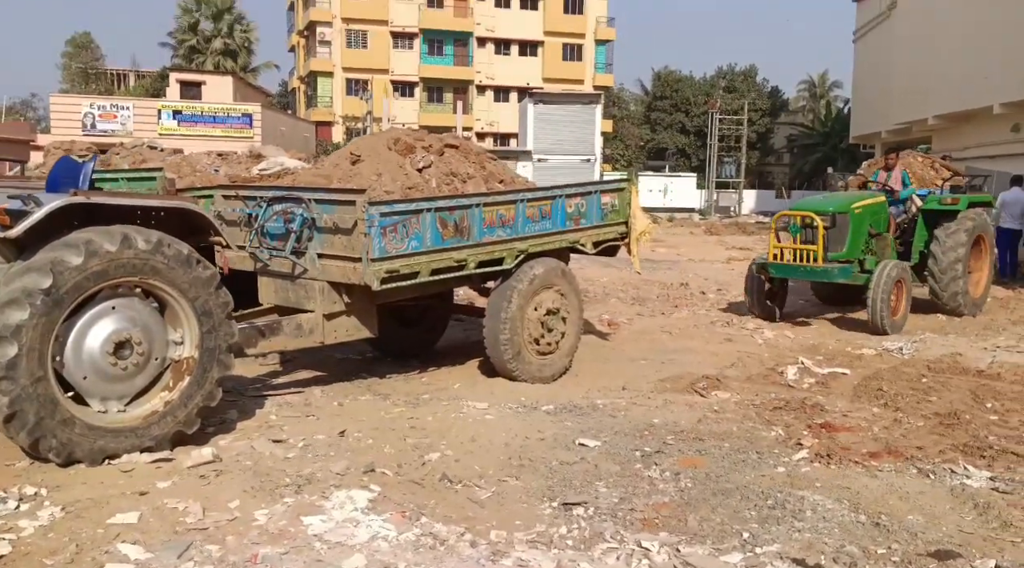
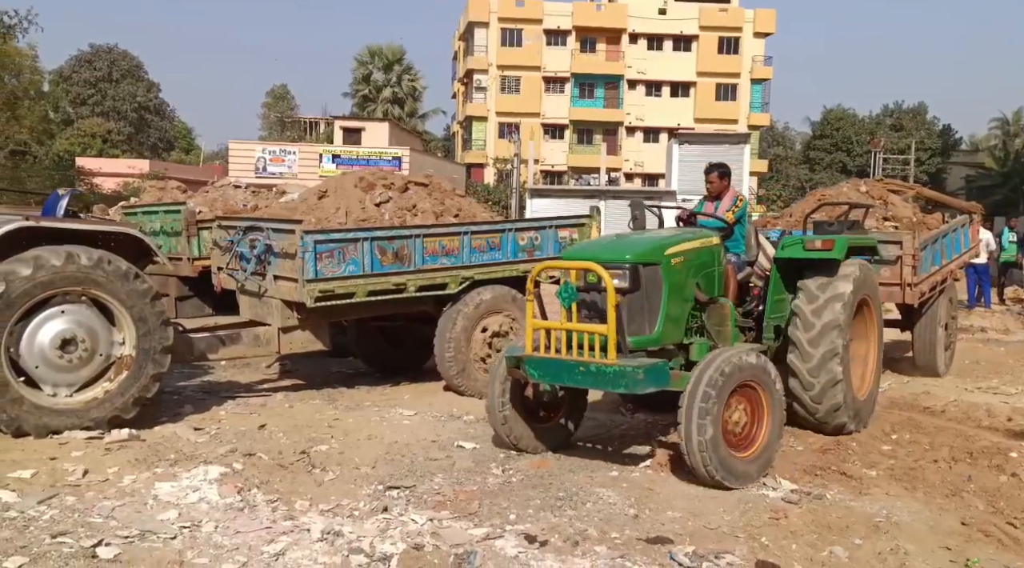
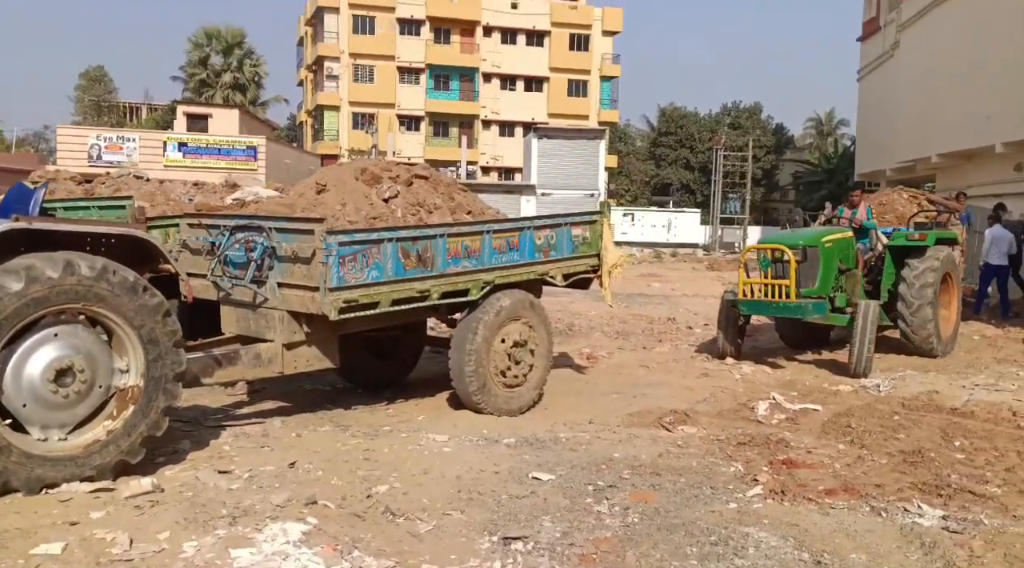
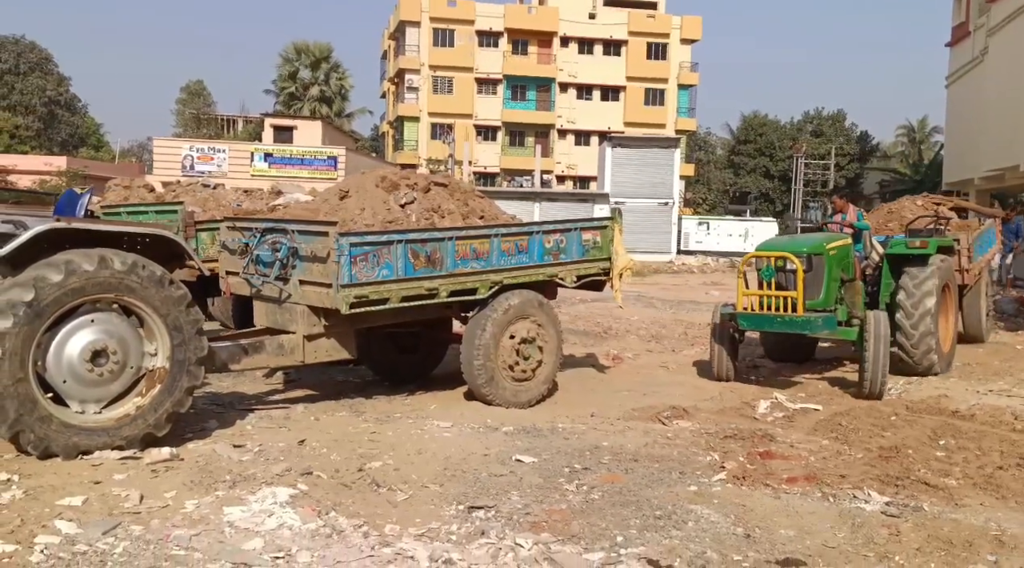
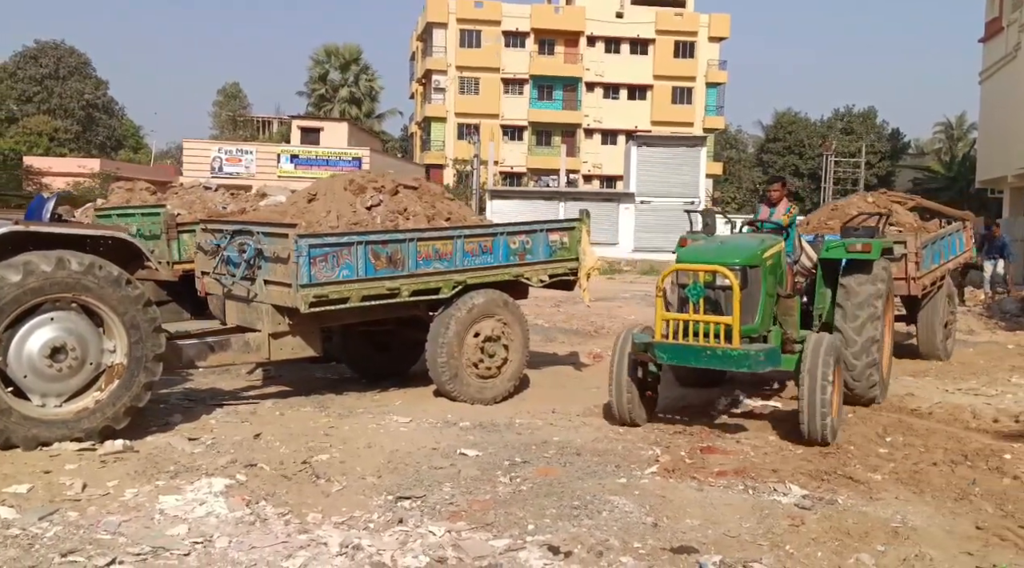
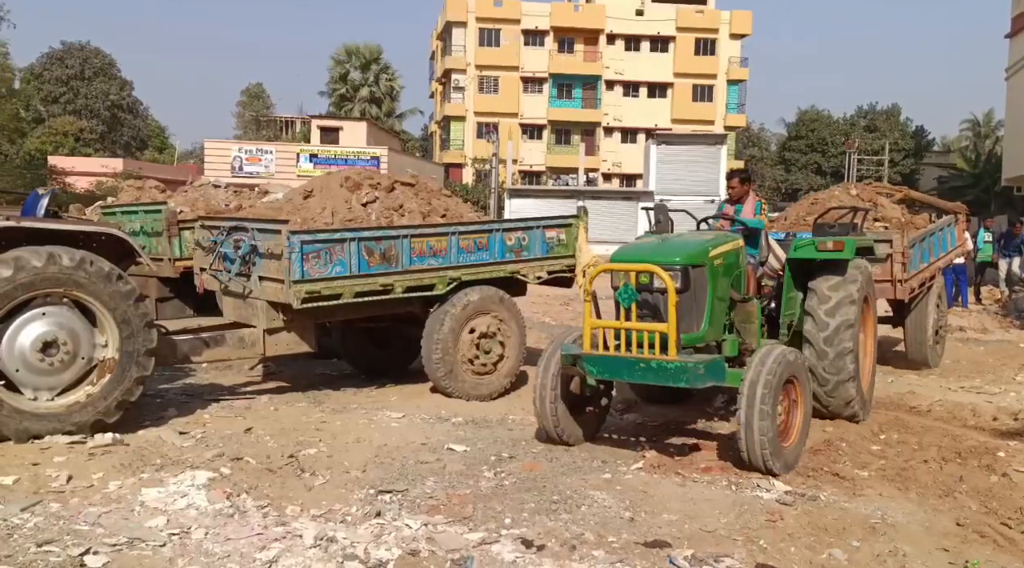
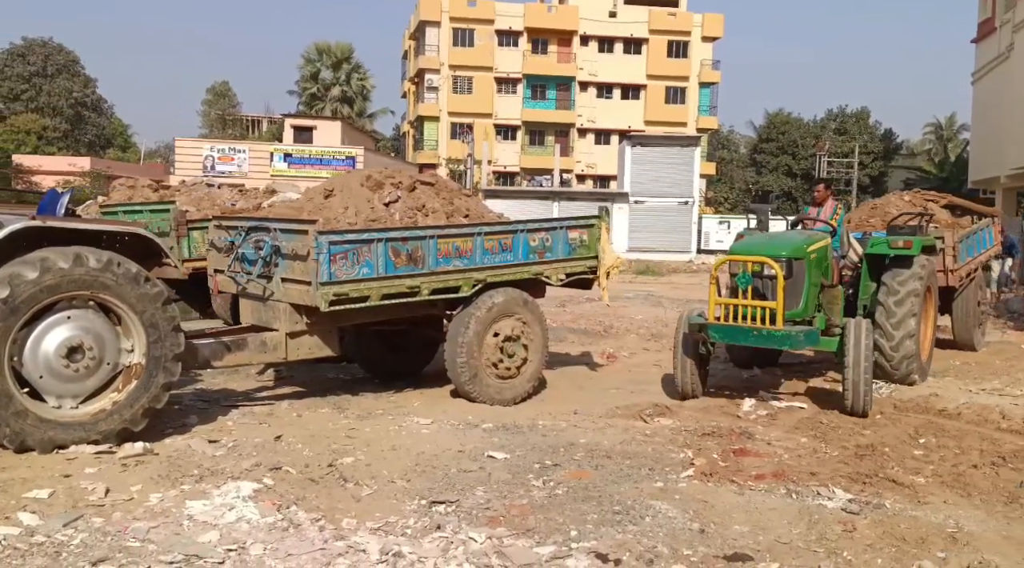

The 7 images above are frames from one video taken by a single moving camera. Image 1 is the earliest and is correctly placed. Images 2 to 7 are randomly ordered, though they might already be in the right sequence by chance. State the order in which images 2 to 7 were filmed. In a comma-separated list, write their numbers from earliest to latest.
3, 4, 7, 5, 6, 2
